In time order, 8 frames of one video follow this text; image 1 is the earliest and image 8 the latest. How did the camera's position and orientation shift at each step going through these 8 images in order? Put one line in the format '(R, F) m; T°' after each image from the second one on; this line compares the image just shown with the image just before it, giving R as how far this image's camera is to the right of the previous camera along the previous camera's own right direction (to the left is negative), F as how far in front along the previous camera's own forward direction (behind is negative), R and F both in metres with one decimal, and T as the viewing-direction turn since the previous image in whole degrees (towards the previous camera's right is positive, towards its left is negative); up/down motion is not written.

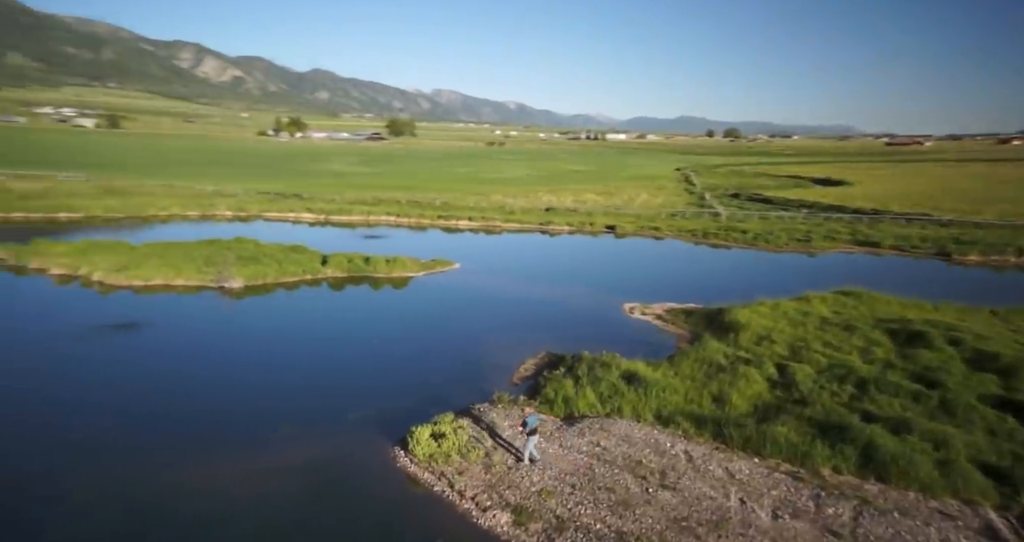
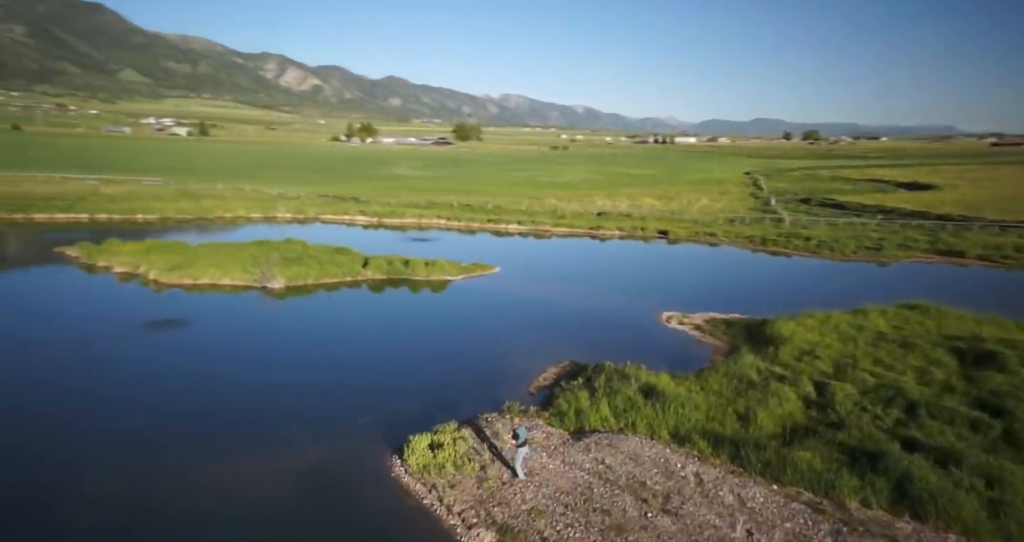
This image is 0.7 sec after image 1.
(+1.0, +0.4) m; -6°
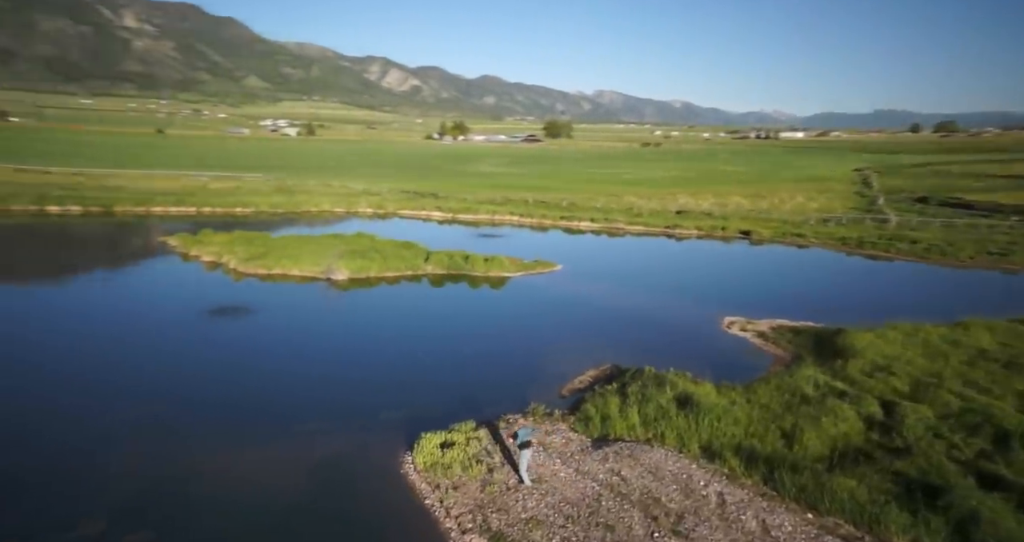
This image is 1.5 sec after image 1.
(+1.2, +0.4) m; -8°
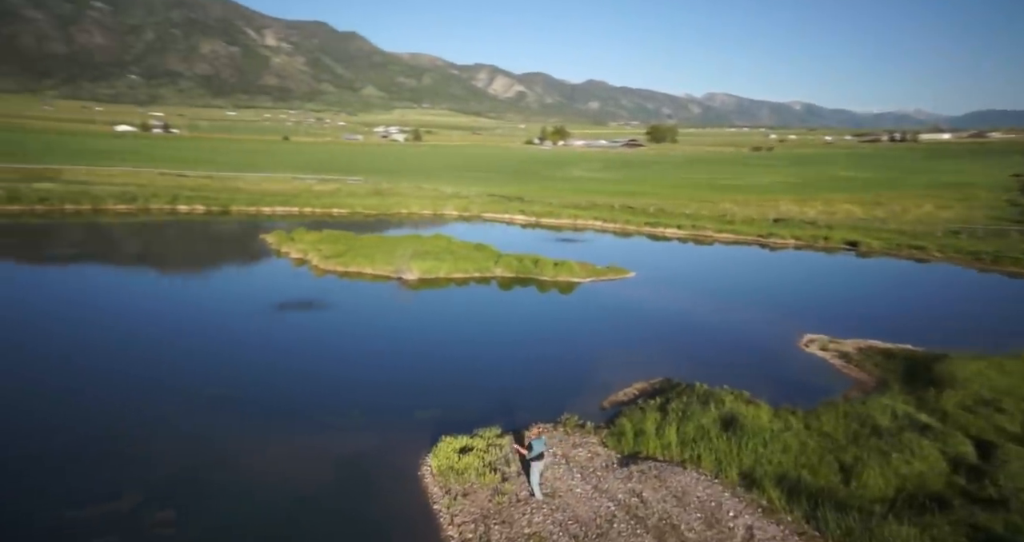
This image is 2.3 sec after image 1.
(+1.2, +0.4) m; -9°
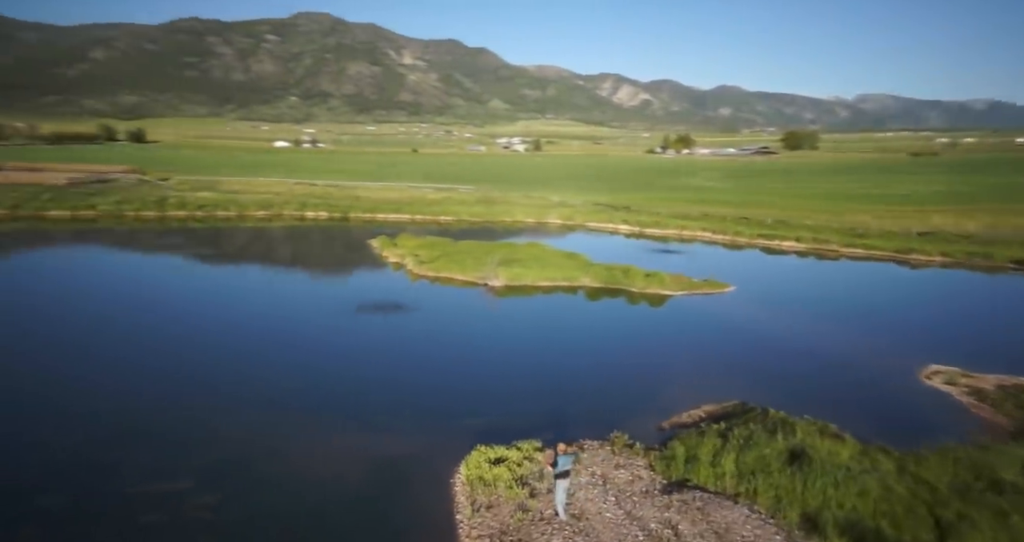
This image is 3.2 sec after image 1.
(+1.3, +0.4) m; -11°
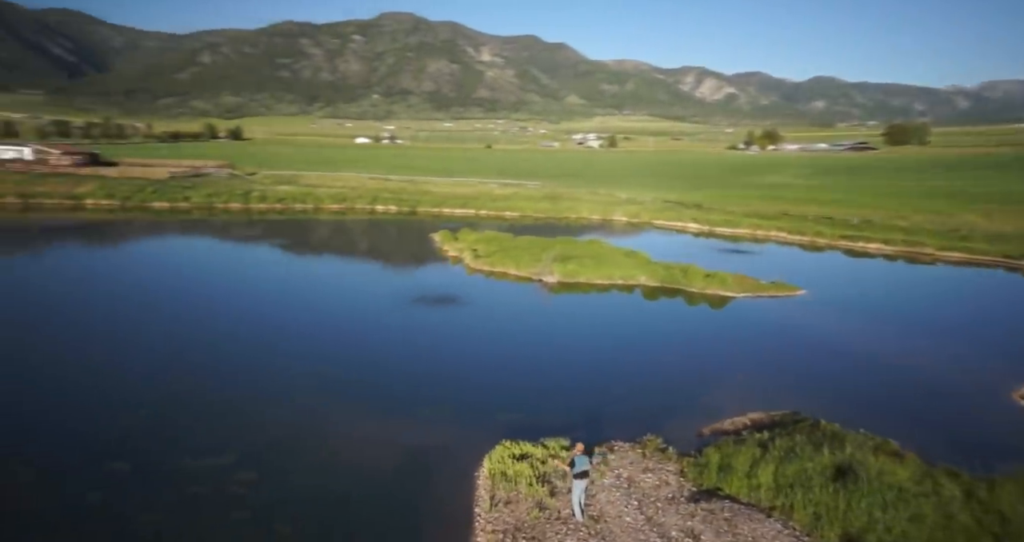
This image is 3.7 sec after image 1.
(+0.7, +0.1) m; -7°
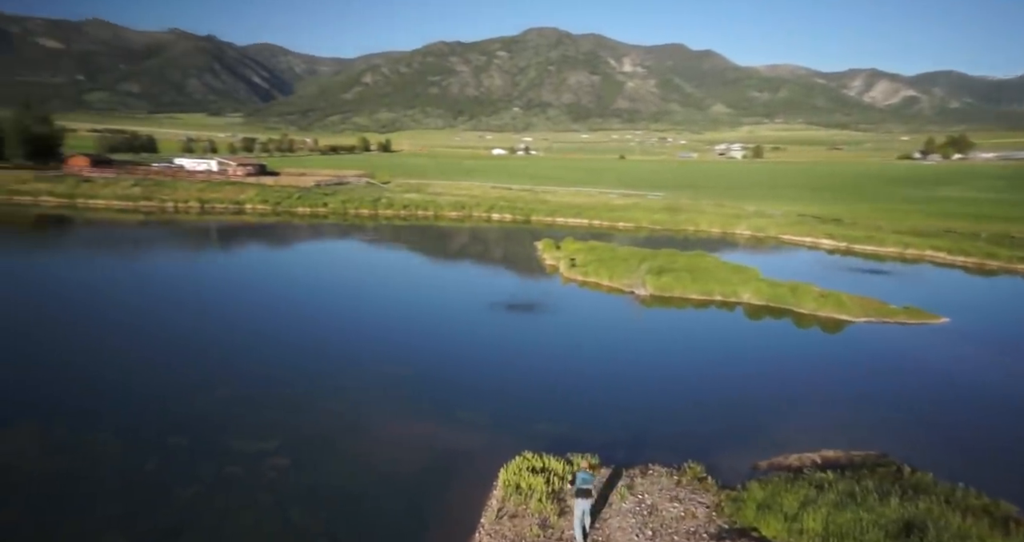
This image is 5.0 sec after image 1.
(+1.7, +0.3) m; -13°
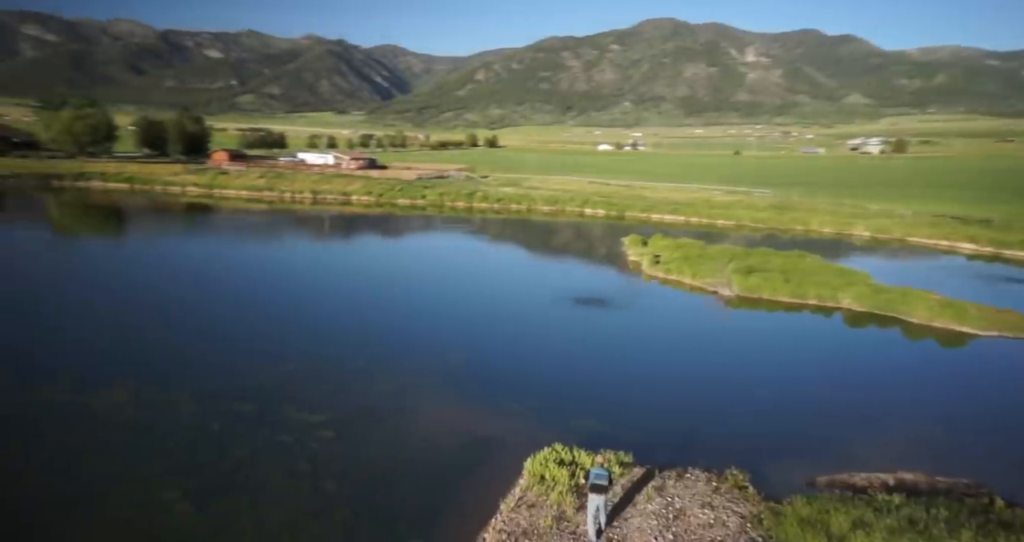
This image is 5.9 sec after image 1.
(+1.1, +0.2) m; -10°
